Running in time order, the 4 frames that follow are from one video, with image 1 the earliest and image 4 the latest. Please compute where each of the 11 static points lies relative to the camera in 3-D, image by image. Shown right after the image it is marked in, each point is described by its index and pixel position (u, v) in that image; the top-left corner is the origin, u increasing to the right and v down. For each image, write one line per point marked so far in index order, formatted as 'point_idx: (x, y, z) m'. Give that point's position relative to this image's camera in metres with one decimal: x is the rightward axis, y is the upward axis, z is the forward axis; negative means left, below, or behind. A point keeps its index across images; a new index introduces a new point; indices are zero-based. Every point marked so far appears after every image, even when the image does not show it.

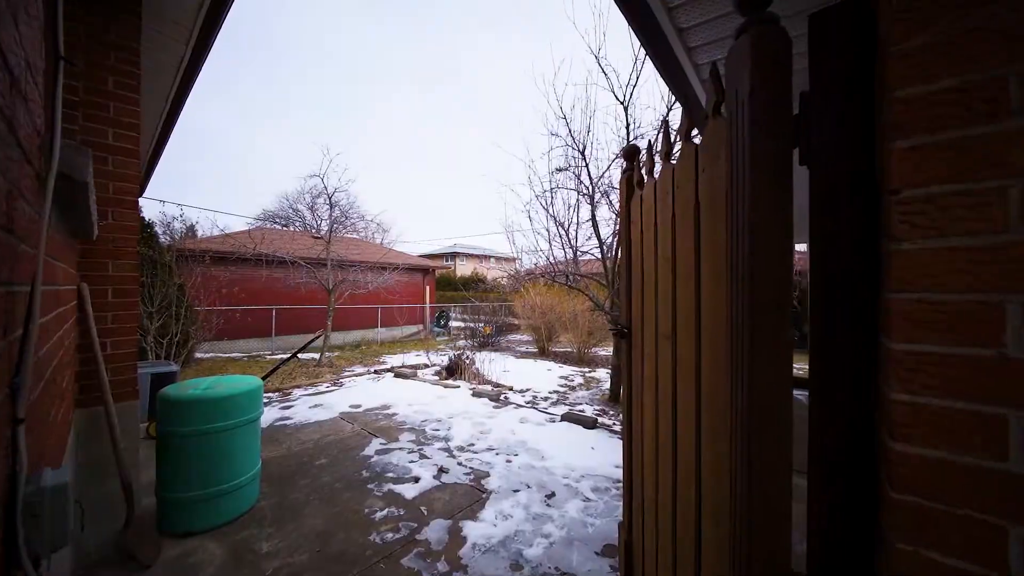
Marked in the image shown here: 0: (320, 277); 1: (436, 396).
0: (-4.5, +0.2, +8.8) m
1: (-1.2, -1.7, +5.8) m
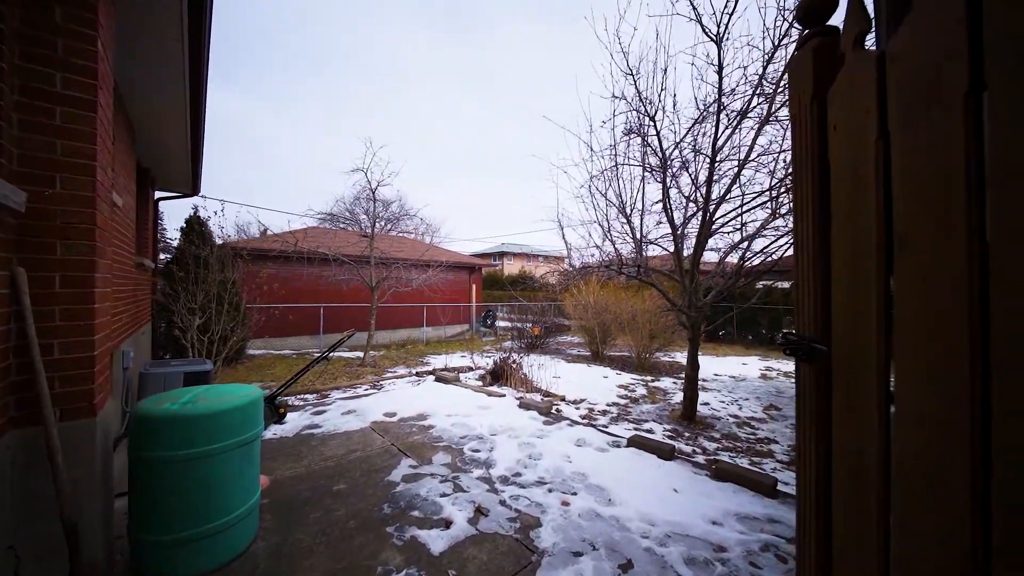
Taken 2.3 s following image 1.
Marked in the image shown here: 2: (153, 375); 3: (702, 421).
0: (-3.4, +0.3, +8.5) m
1: (-0.5, -1.6, +5.1) m
2: (-4.2, -1.0, +4.4) m
3: (+2.7, -1.9, +5.4) m
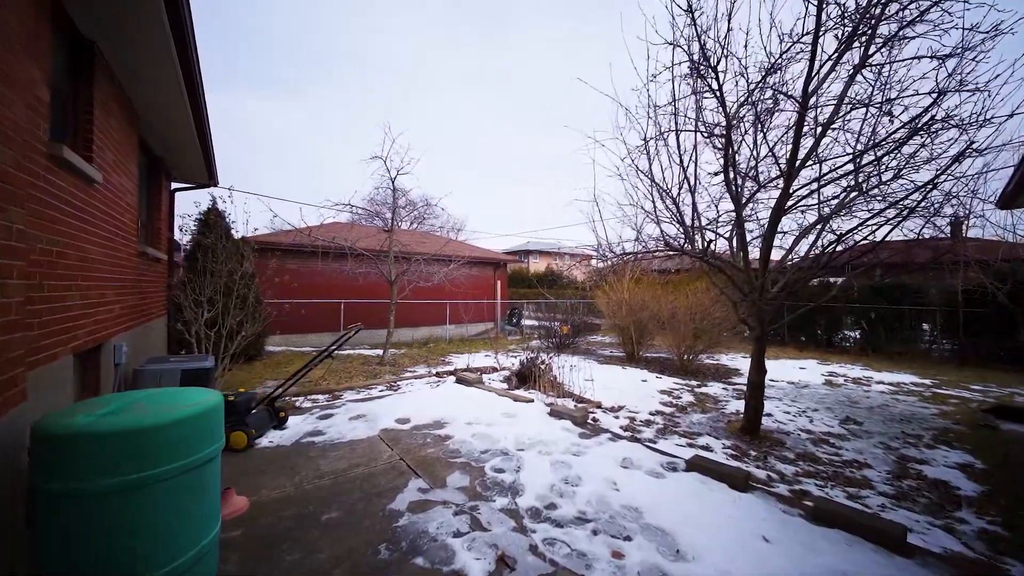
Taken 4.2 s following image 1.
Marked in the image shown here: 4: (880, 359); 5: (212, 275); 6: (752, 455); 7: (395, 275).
0: (-2.8, +0.4, +8.0) m
1: (-0.1, -1.5, +4.5) m
2: (-3.9, -0.9, +4.0) m
3: (+3.1, -1.8, +4.5) m
4: (+9.8, -1.9, +9.9) m
5: (-4.4, +0.2, +5.4) m
6: (+2.6, -1.8, +3.9) m
7: (-2.5, +0.3, +7.9) m
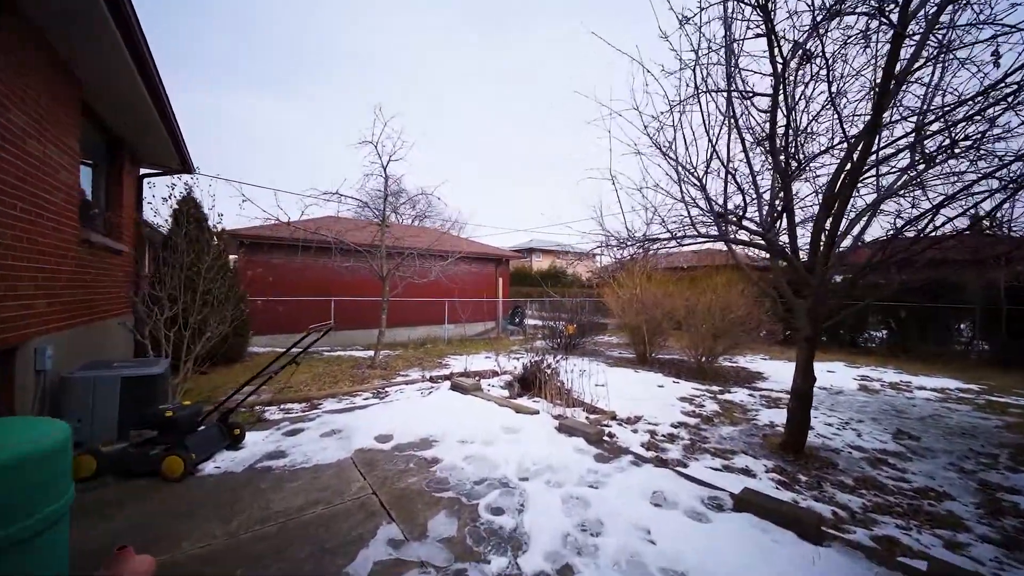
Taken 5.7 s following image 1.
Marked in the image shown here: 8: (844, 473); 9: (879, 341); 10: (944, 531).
0: (-2.8, +0.5, +7.4) m
1: (-0.1, -1.4, +3.8) m
2: (-3.9, -0.8, +3.3) m
3: (+3.1, -1.7, +3.8) m
4: (+9.9, -1.8, +9.1) m
5: (-4.4, +0.3, +4.8) m
6: (+2.6, -1.7, +3.3) m
7: (-2.4, +0.3, +7.3) m
8: (+3.1, -1.7, +3.5) m
9: (+10.0, -1.4, +10.0) m
10: (+3.0, -1.7, +2.6) m
